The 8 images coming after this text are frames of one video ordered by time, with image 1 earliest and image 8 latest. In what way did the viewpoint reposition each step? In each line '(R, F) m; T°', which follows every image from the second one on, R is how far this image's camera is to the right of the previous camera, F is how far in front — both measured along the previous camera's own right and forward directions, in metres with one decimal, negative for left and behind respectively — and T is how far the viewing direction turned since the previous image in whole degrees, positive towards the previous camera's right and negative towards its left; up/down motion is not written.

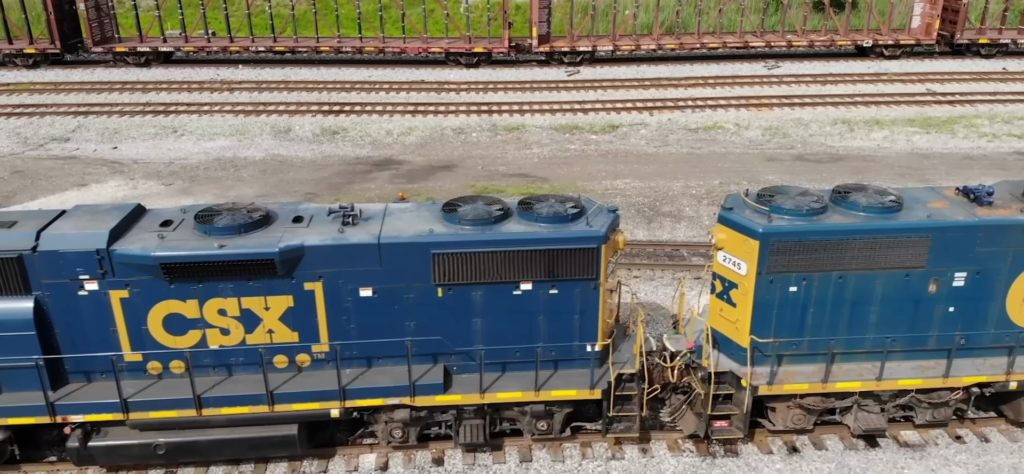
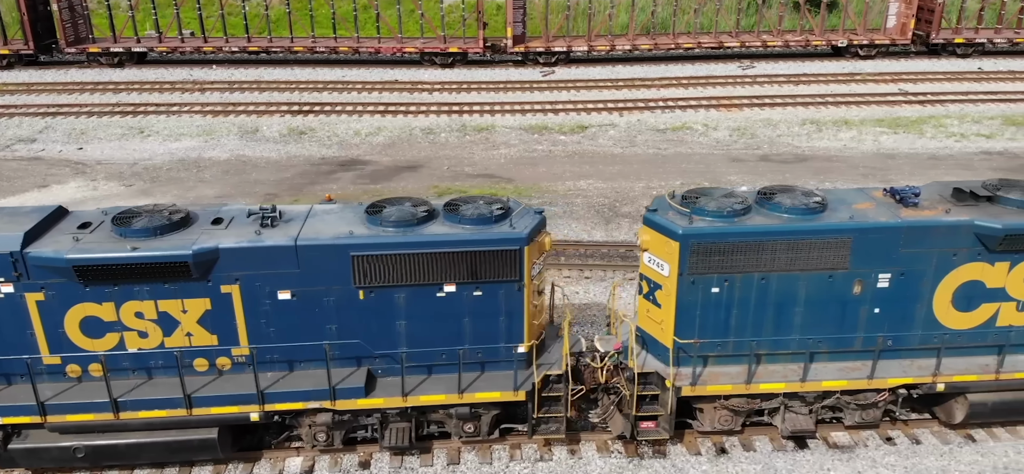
(+0.8, 0.0) m; 0°
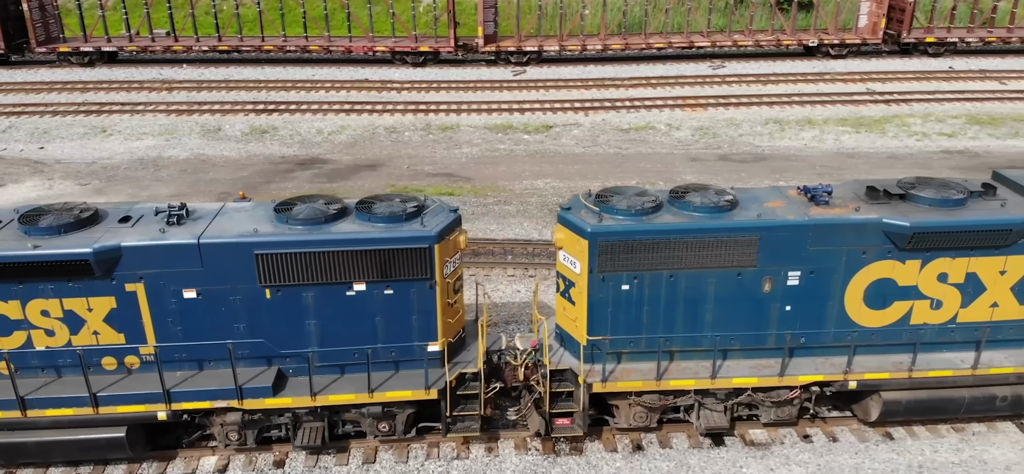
(+1.0, 0.0) m; 0°
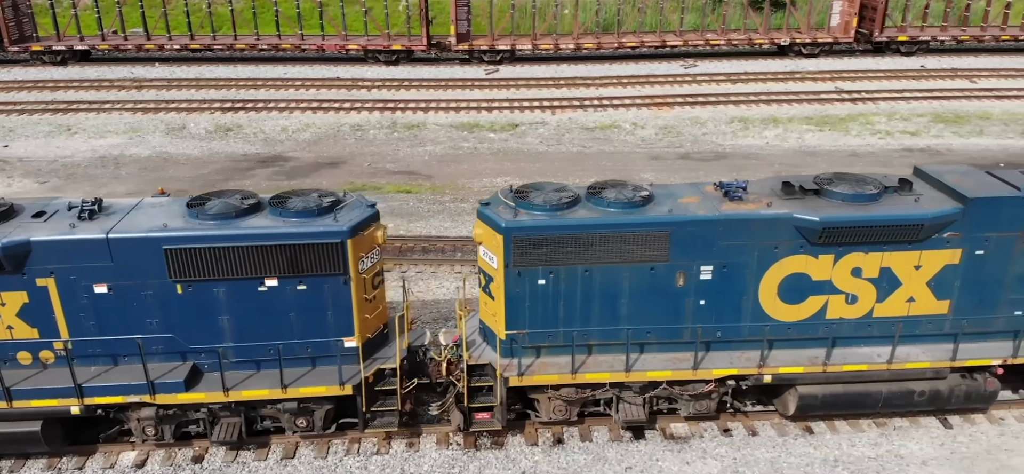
(+0.9, 0.0) m; 0°
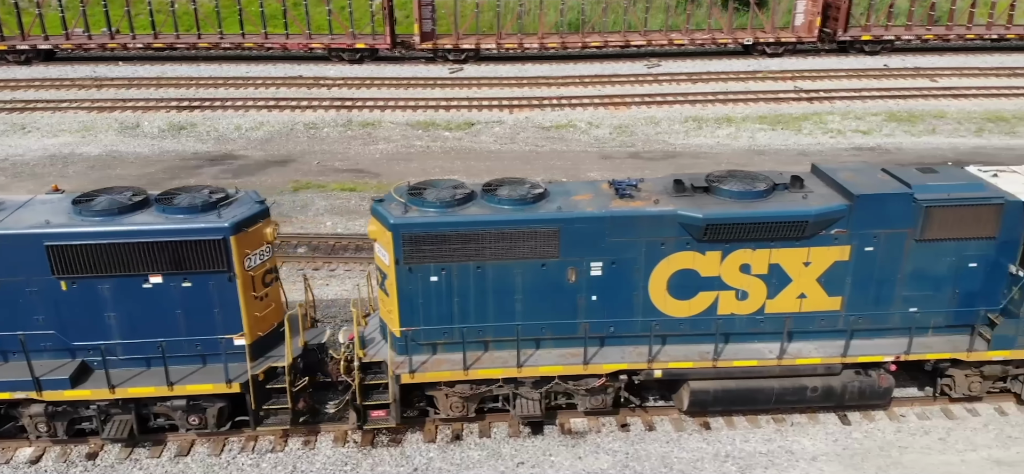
(+1.2, 0.0) m; 0°
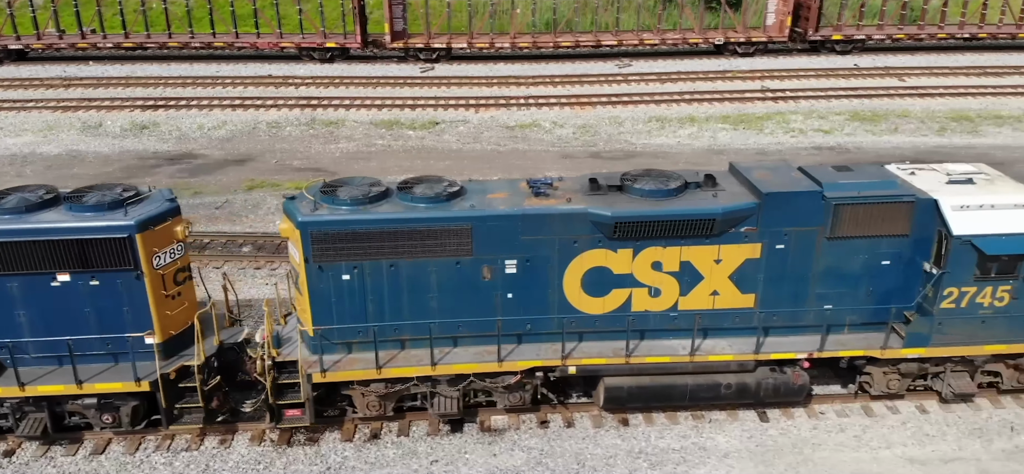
(+1.0, 0.0) m; 0°
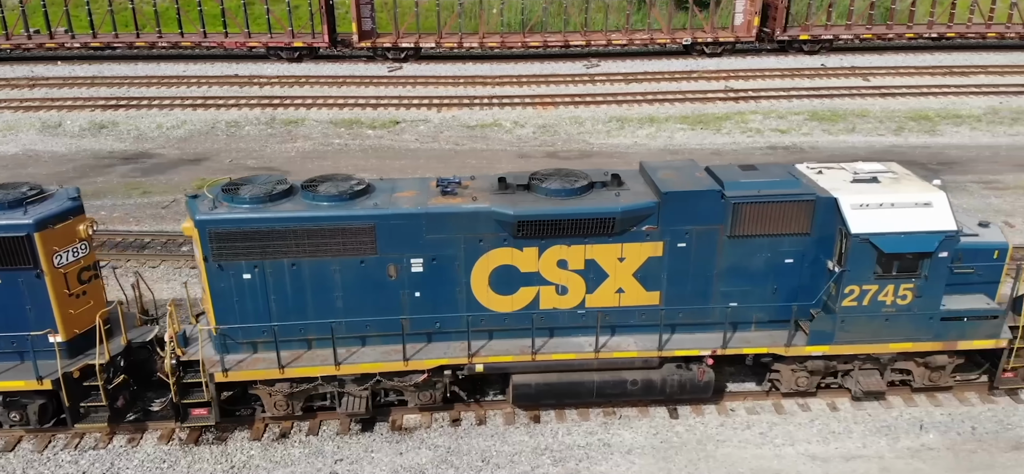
(+1.1, -0.1) m; 0°
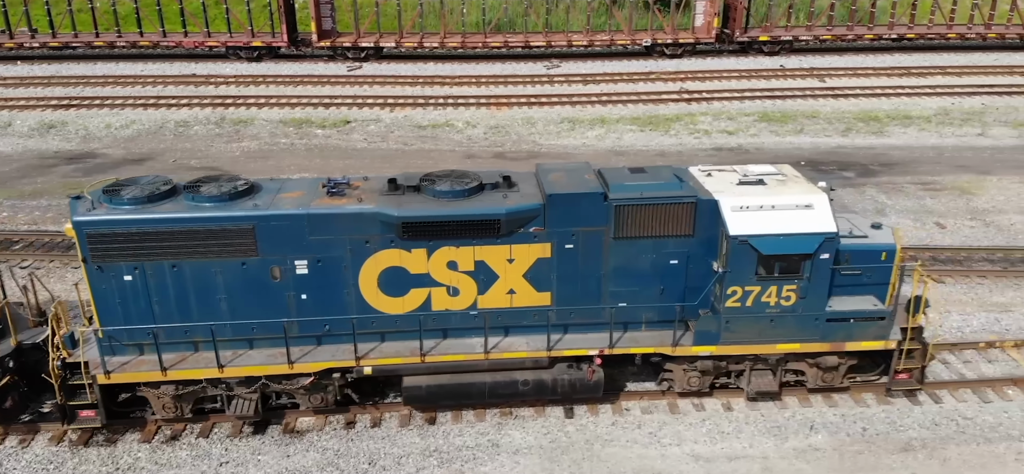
(+1.3, -0.1) m; 0°
